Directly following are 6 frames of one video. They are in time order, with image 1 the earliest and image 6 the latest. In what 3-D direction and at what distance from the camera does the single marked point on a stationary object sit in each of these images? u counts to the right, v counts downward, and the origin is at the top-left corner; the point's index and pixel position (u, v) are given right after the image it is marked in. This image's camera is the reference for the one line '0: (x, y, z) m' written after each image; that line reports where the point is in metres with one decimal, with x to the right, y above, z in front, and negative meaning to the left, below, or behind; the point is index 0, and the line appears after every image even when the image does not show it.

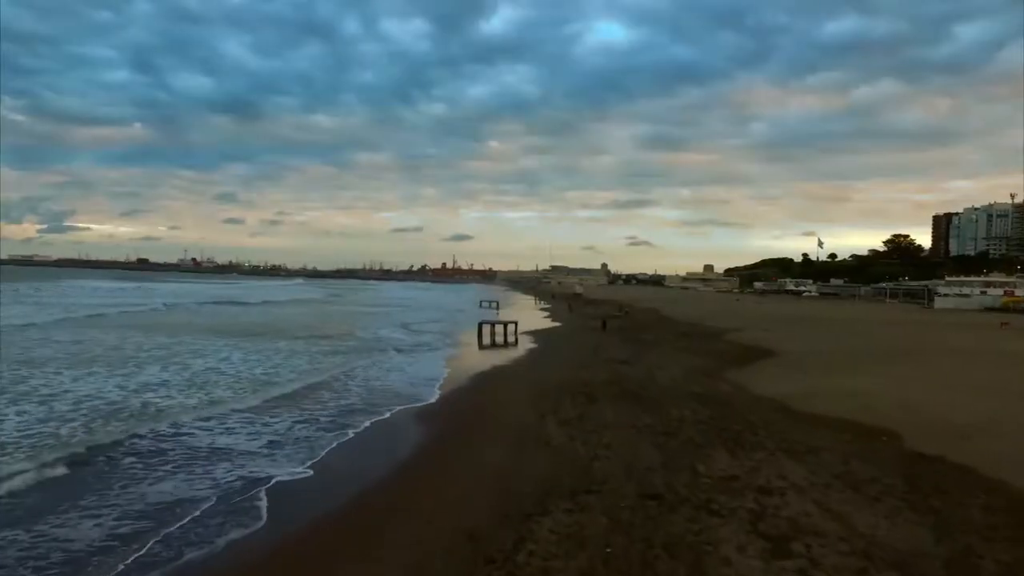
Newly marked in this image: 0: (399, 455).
0: (-1.5, -2.3, +9.3) m
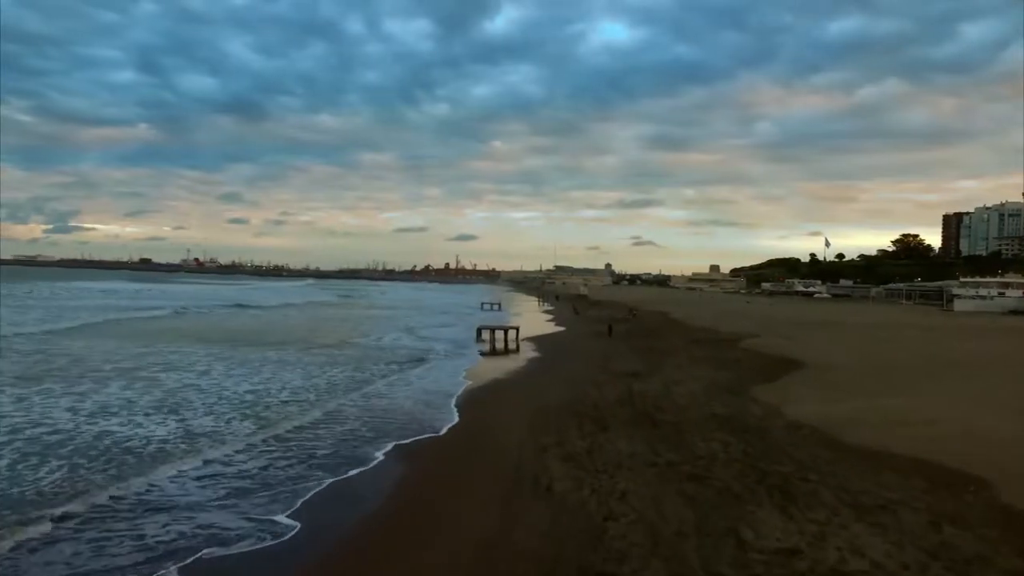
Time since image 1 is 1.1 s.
0: (-1.6, -2.4, +7.6) m
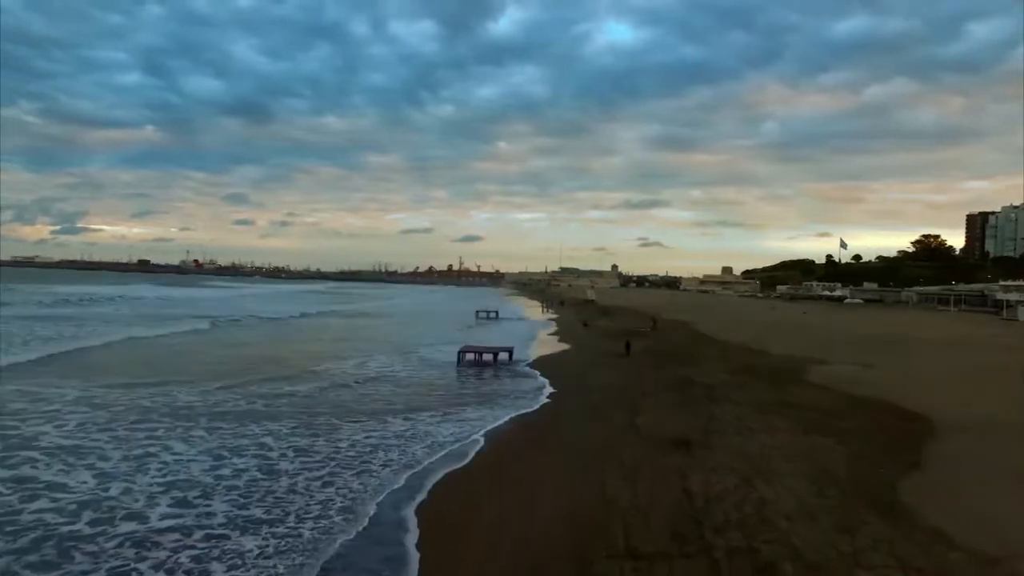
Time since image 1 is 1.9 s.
0: (-1.9, -2.7, +2.2) m
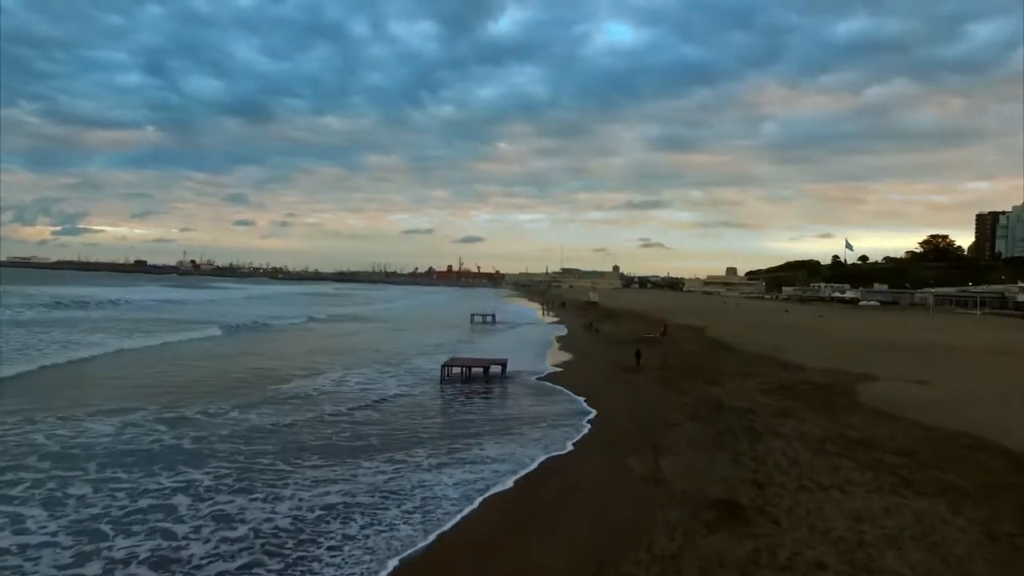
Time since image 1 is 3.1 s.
0: (-2.0, -2.8, -0.4) m
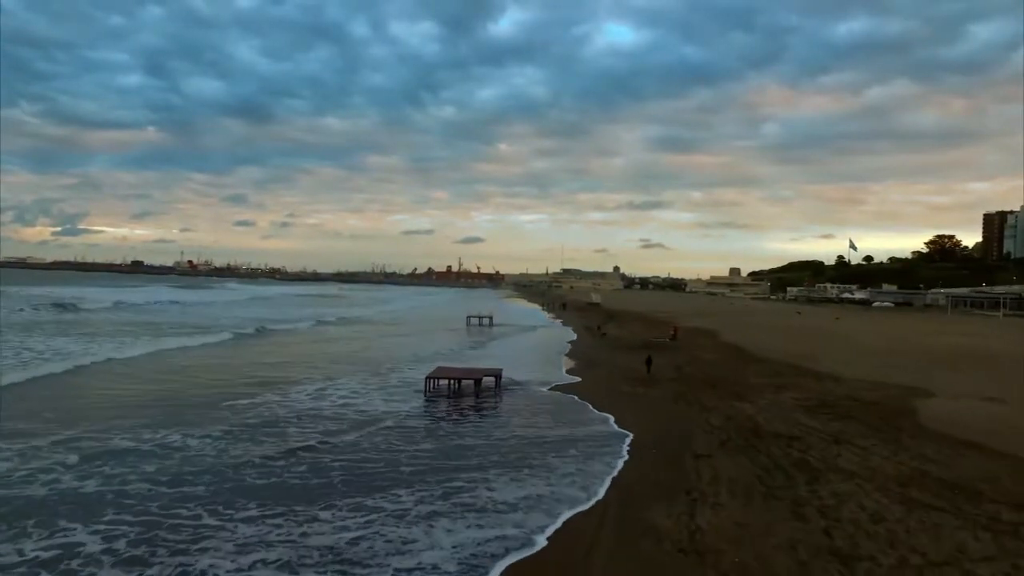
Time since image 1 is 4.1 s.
0: (-2.1, -2.8, -2.5) m
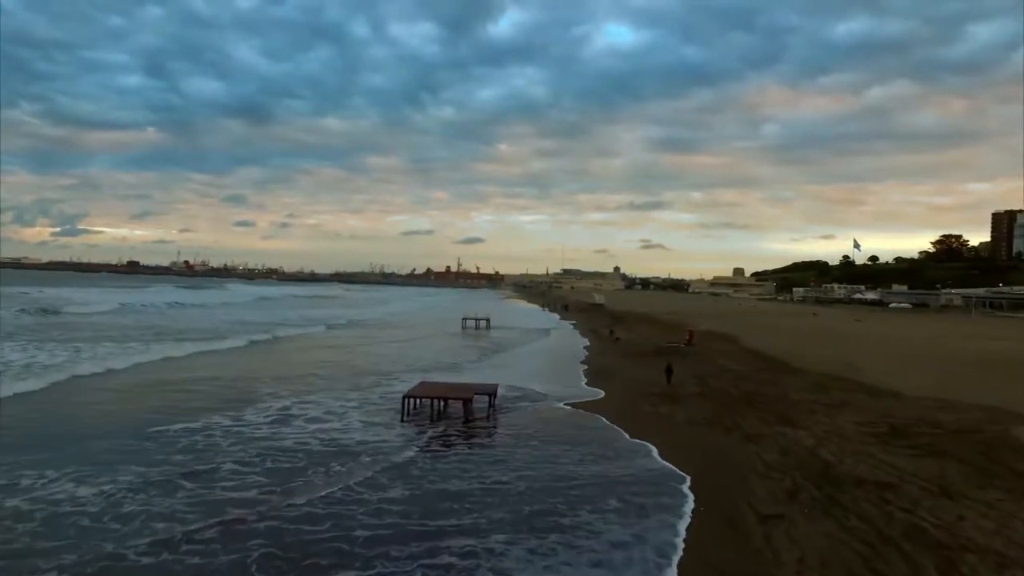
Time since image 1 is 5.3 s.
0: (-2.1, -2.7, -5.1) m
